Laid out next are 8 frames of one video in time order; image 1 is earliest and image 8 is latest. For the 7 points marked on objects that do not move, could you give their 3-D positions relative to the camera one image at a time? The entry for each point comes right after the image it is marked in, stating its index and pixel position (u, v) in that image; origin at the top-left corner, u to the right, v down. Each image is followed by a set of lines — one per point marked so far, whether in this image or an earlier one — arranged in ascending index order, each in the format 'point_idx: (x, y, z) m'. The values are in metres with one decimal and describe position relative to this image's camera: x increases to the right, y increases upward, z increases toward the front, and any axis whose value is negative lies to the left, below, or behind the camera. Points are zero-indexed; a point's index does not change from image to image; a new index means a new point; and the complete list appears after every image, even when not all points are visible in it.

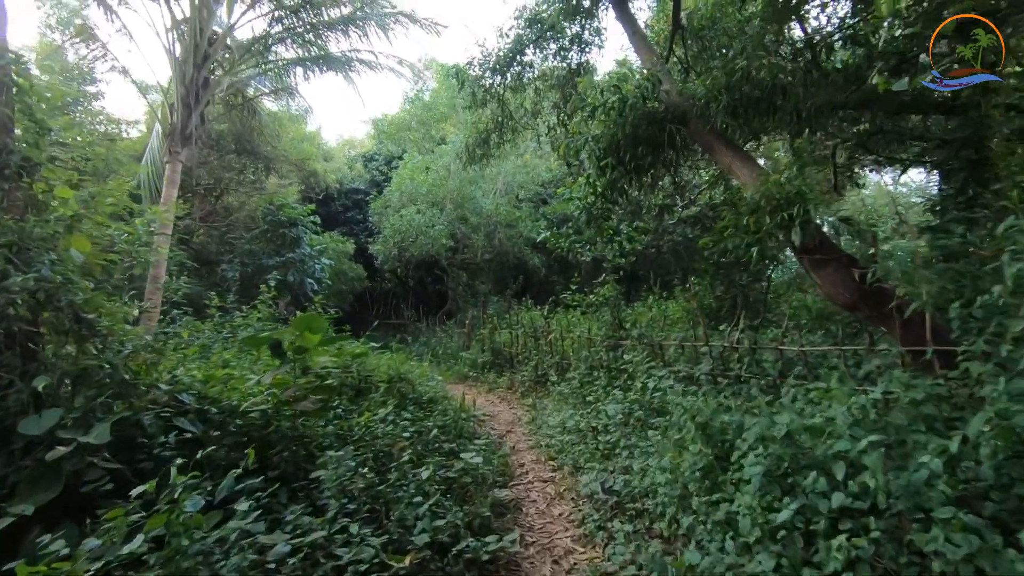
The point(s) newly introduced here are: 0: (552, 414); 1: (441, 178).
0: (+0.4, -1.3, +5.5) m
1: (-1.6, +2.4, +12.2) m
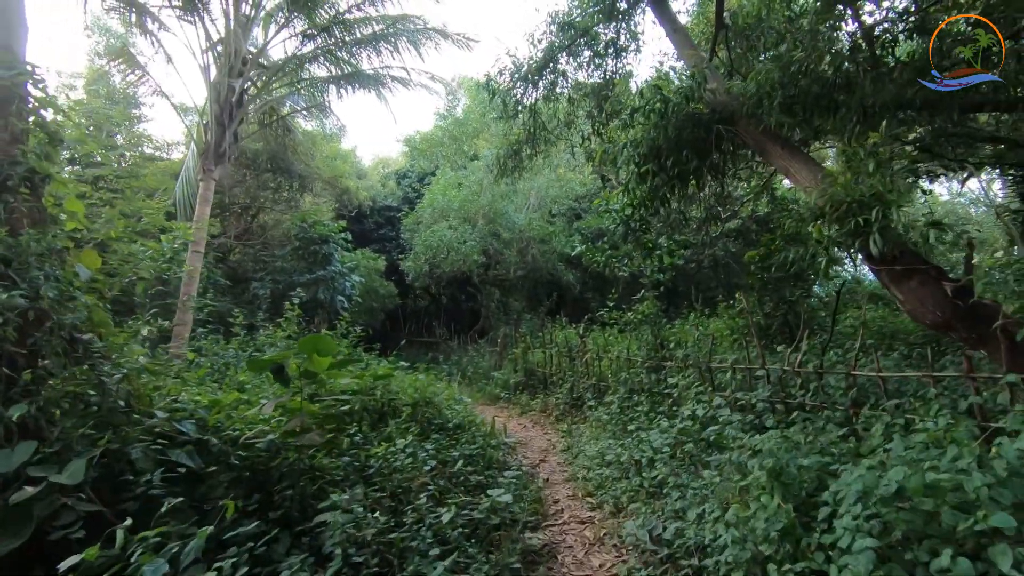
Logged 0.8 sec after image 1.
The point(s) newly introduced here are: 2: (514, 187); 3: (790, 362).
0: (+0.7, -1.4, +5.1) m
1: (-0.8, +2.0, +12.0) m
2: (0.0, +2.2, +12.0) m
3: (+2.0, -0.5, +4.0) m
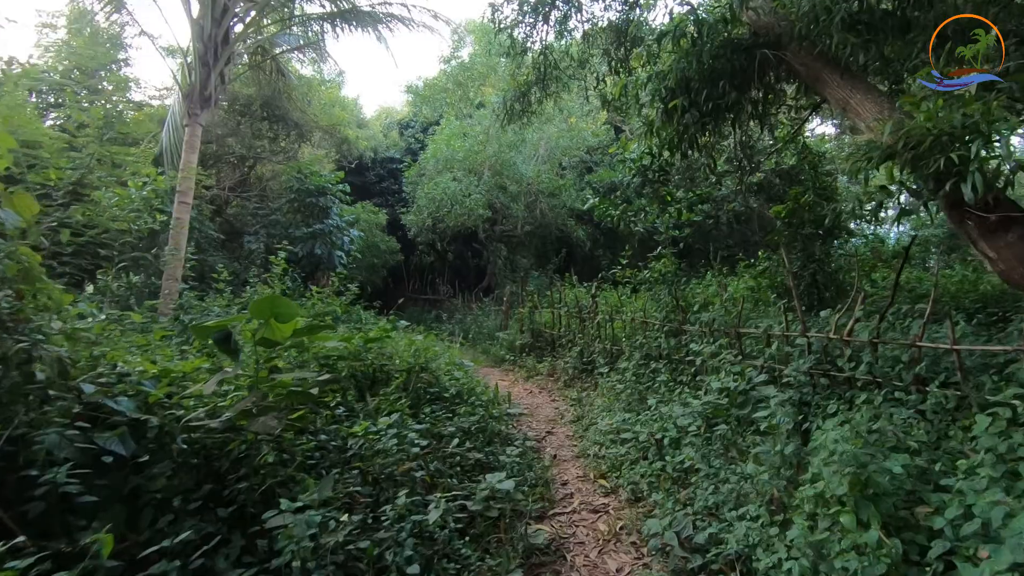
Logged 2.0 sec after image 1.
0: (+0.8, -1.1, +4.6) m
1: (-0.7, +2.9, +11.3) m
2: (+0.2, +3.1, +11.3) m
3: (+2.0, -0.3, +3.5) m
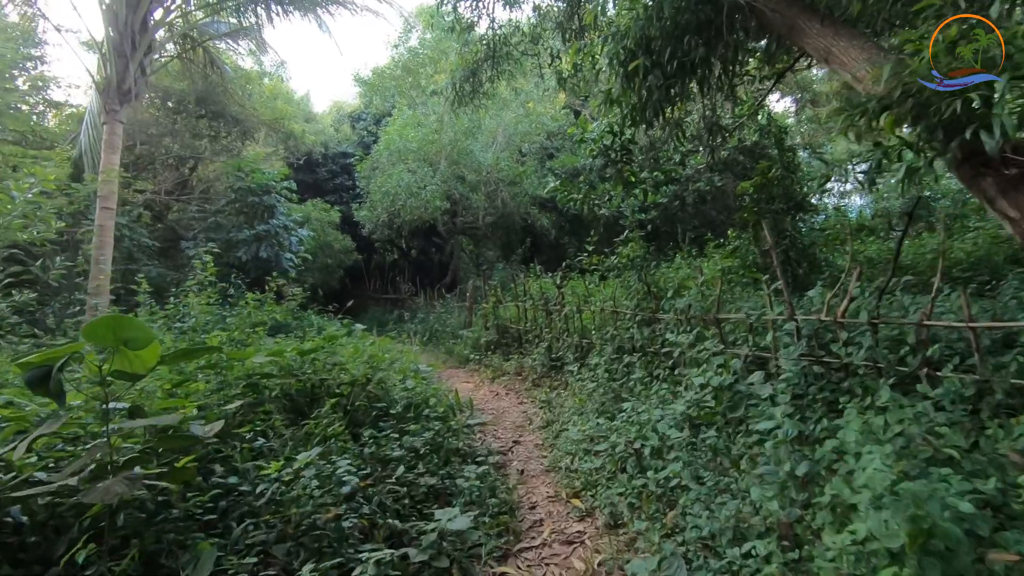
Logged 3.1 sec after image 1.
0: (+0.5, -1.0, +4.2) m
1: (-1.5, +3.0, +10.7) m
2: (-0.7, +3.2, +10.7) m
3: (+1.8, -0.1, +3.1) m
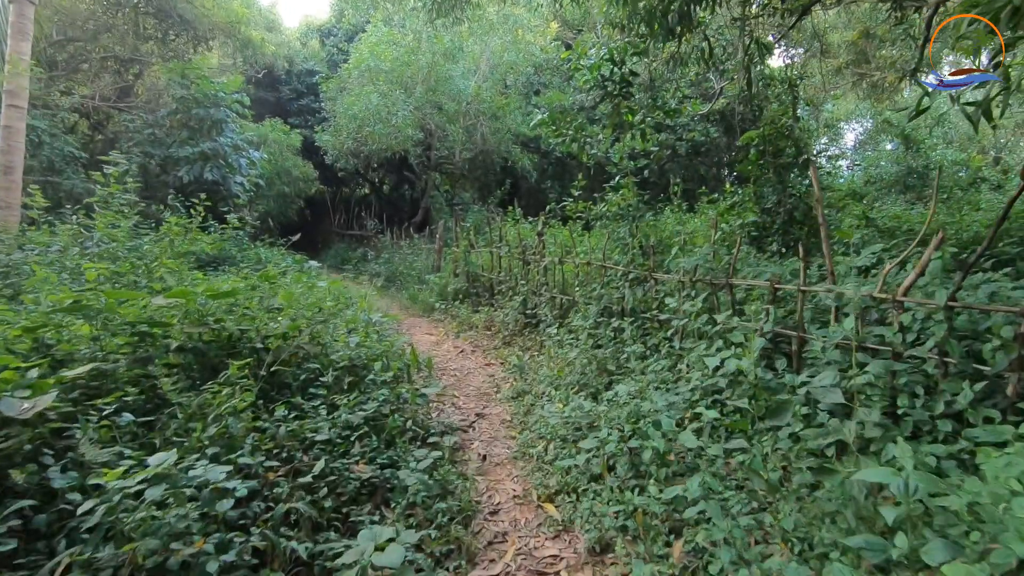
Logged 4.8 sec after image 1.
0: (+0.2, -0.7, +3.5) m
1: (-1.8, +4.1, +9.5) m
2: (-0.9, +4.2, +9.6) m
3: (+1.6, 0.0, +2.4) m
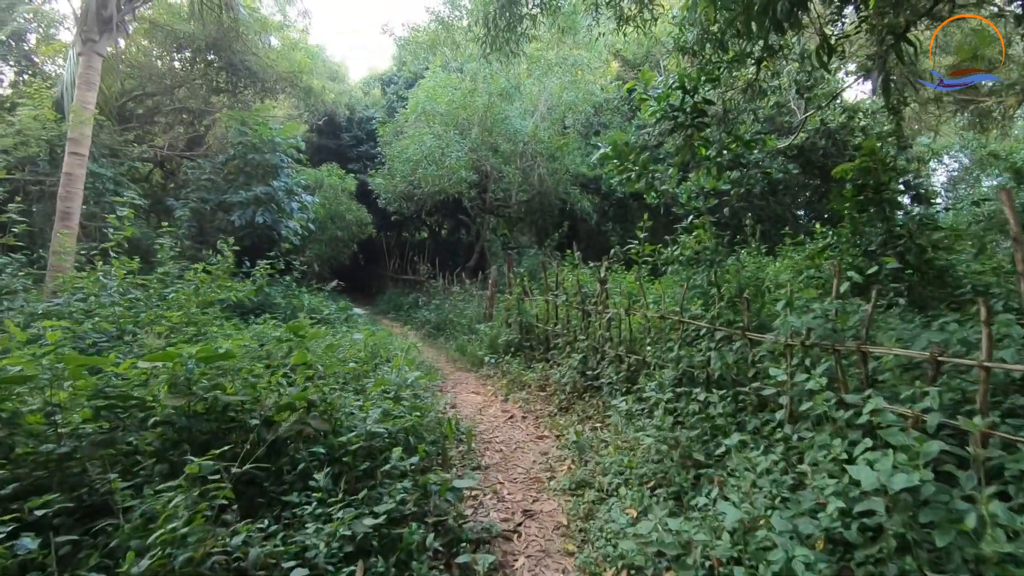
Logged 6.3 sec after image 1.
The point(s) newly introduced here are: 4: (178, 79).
0: (+0.5, -1.0, +2.7) m
1: (-0.8, +3.3, +9.3) m
2: (+0.1, +3.4, +9.2) m
3: (+1.8, -0.2, +1.6) m
4: (-5.6, +3.5, +9.0) m
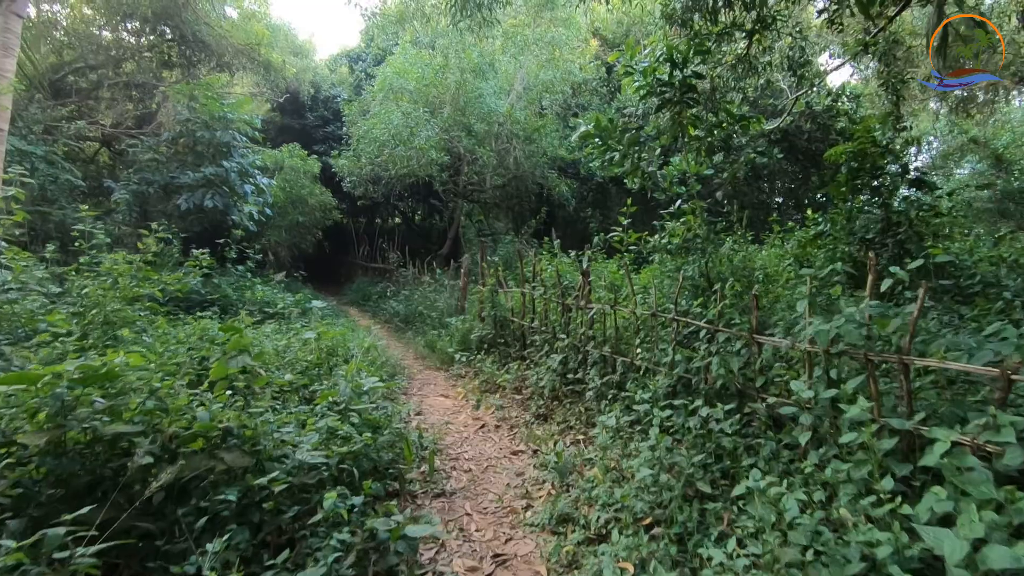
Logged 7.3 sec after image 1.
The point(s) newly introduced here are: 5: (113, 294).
0: (+0.4, -1.0, +2.3) m
1: (-1.2, +3.4, +8.6) m
2: (-0.3, +3.6, +8.6) m
3: (+1.7, -0.2, +1.2) m
4: (-6.0, +3.6, +8.2) m
5: (-2.9, 0.0, +4.0) m
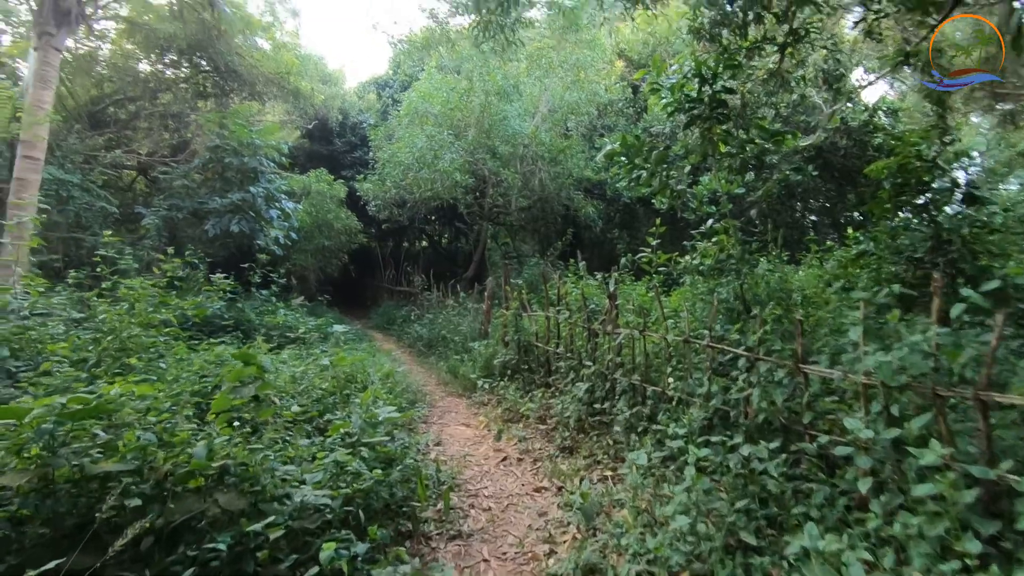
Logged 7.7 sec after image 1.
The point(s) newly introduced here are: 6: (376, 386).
0: (+0.5, -1.1, +2.0) m
1: (-0.8, +3.1, +8.6) m
2: (0.0, +3.2, +8.6) m
3: (+1.7, -0.3, +0.9) m
4: (-5.7, +3.3, +8.4) m
5: (-2.8, -0.2, +4.0) m
6: (-1.0, -0.7, +4.2) m
